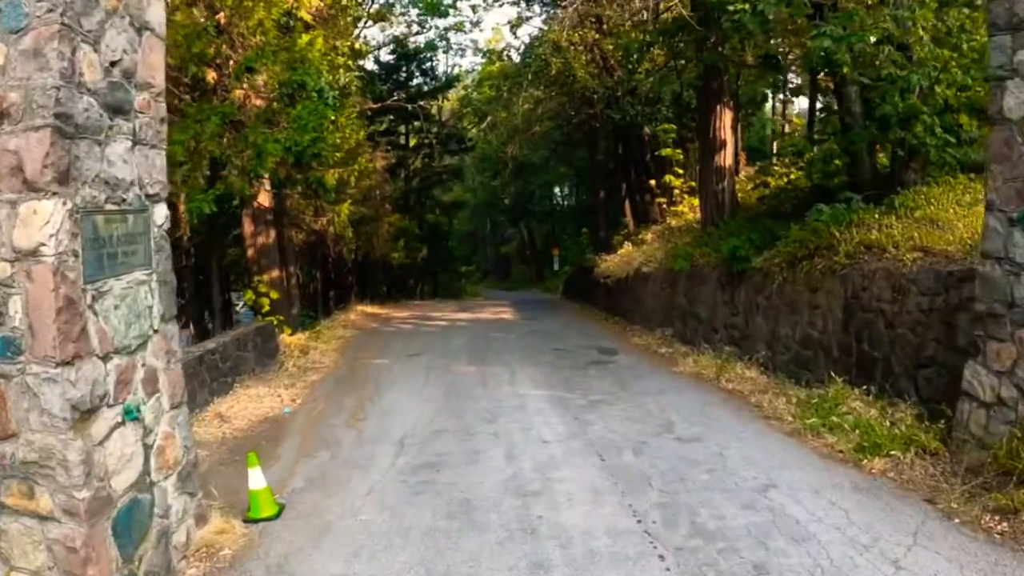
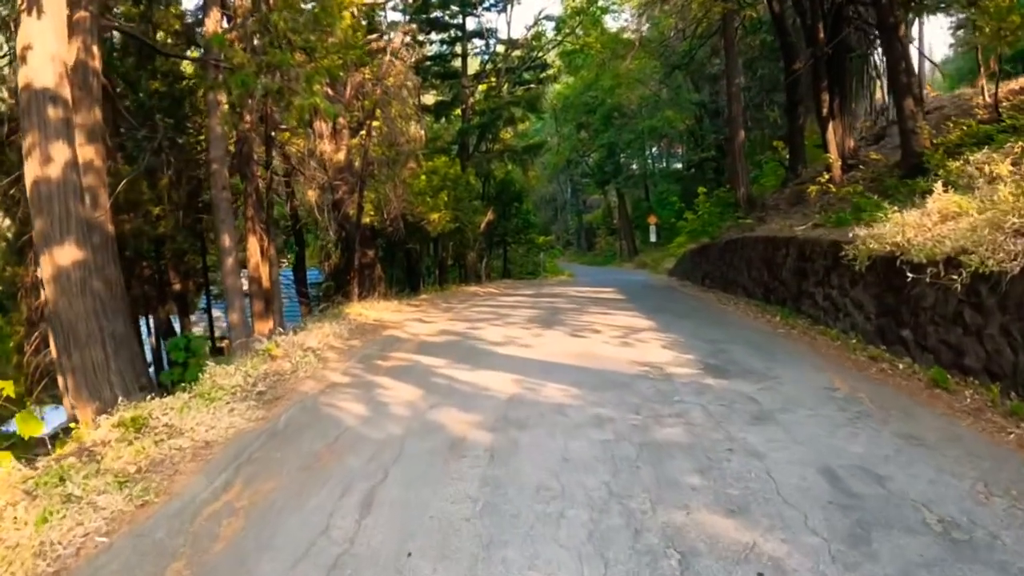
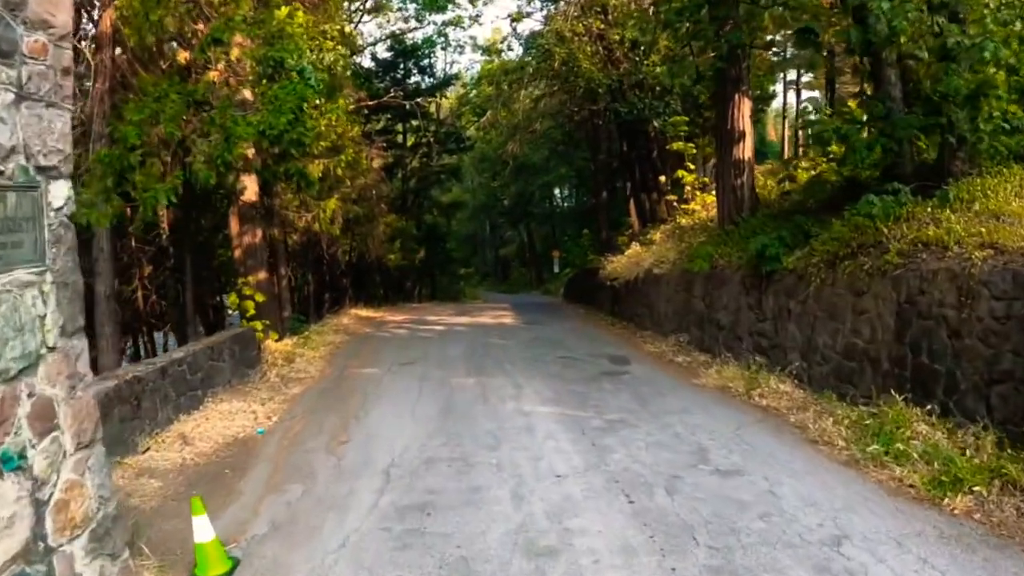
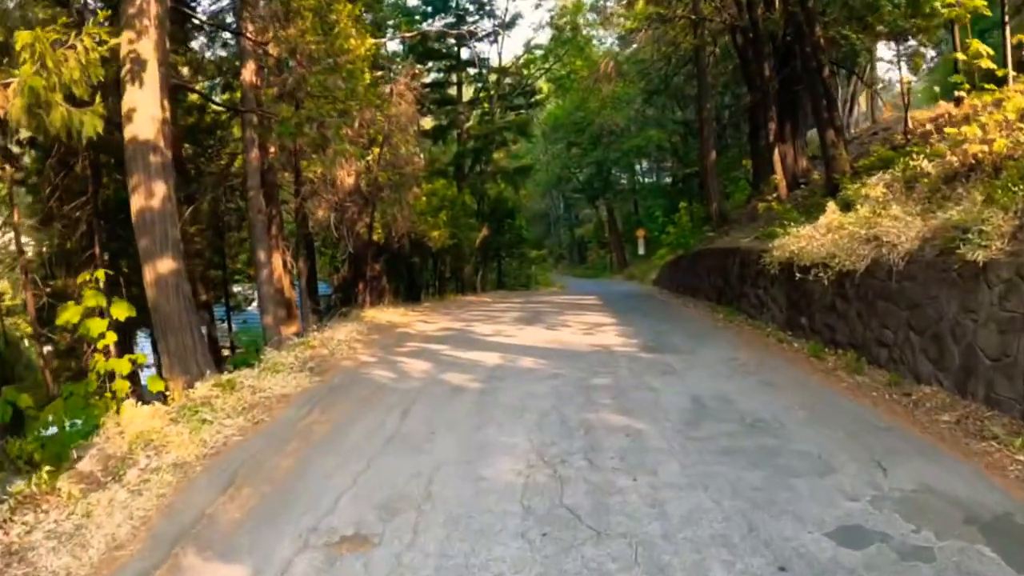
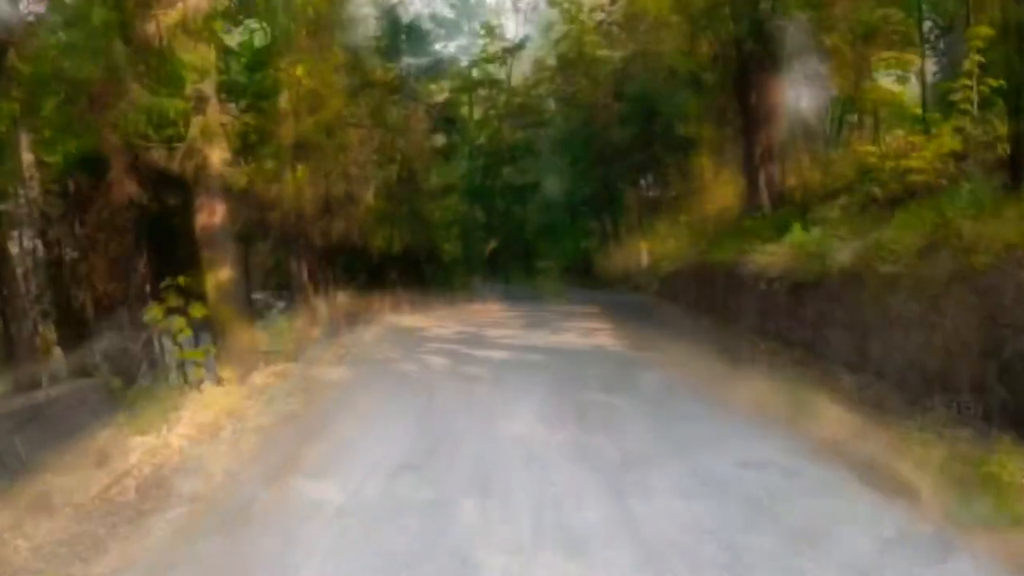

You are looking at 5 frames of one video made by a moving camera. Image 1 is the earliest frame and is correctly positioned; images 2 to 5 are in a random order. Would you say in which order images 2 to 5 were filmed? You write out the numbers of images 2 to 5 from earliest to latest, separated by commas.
3, 5, 4, 2
